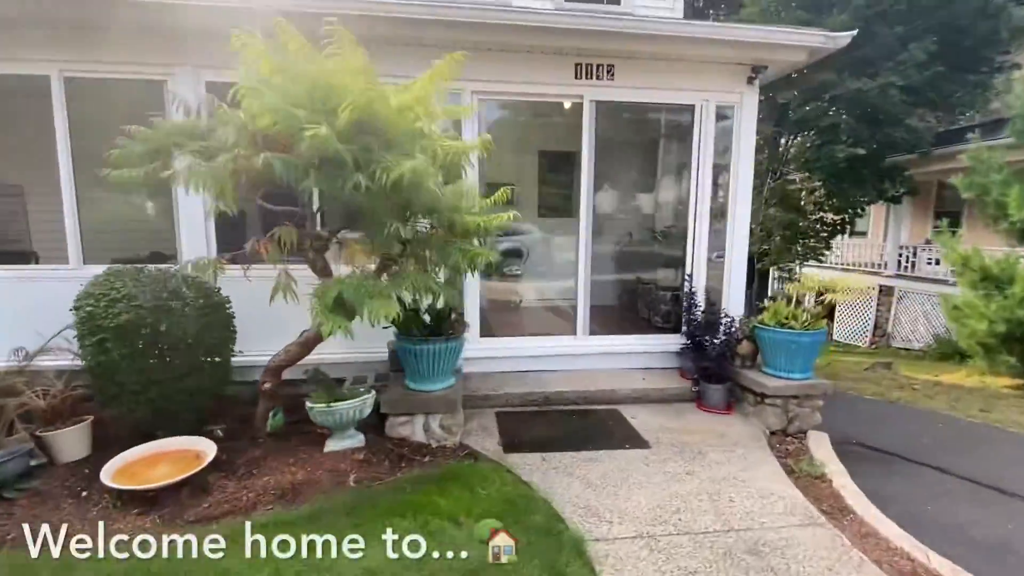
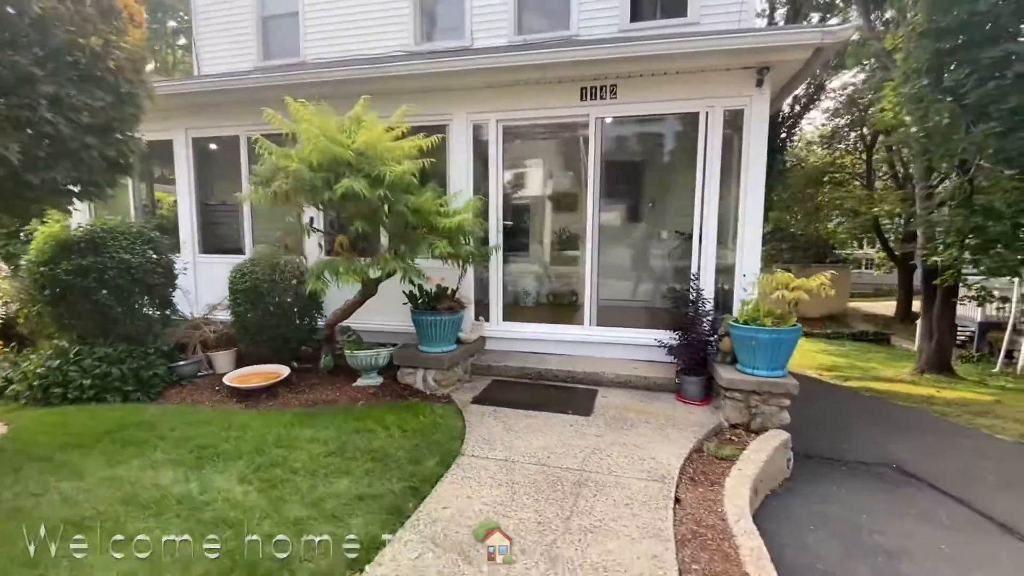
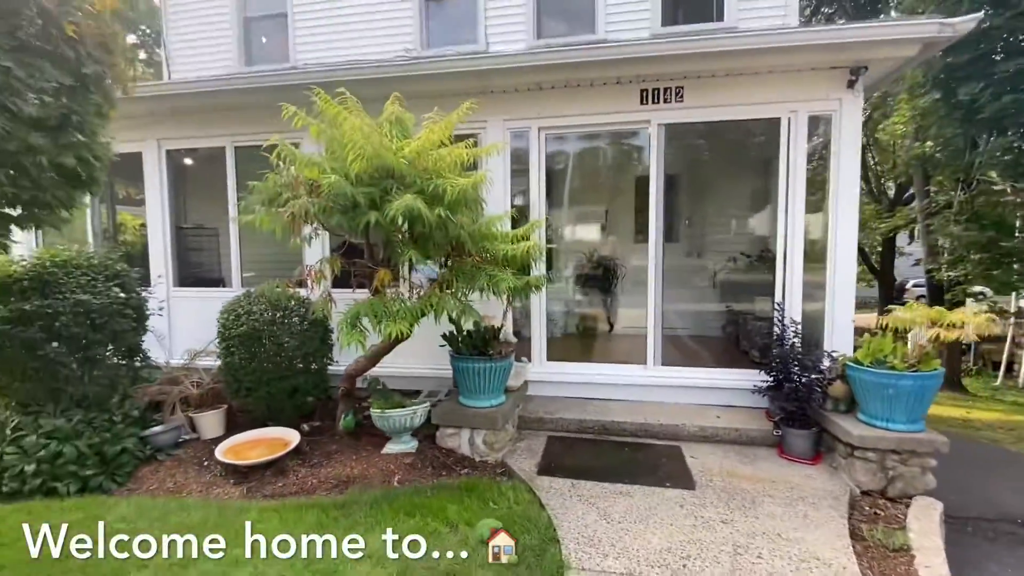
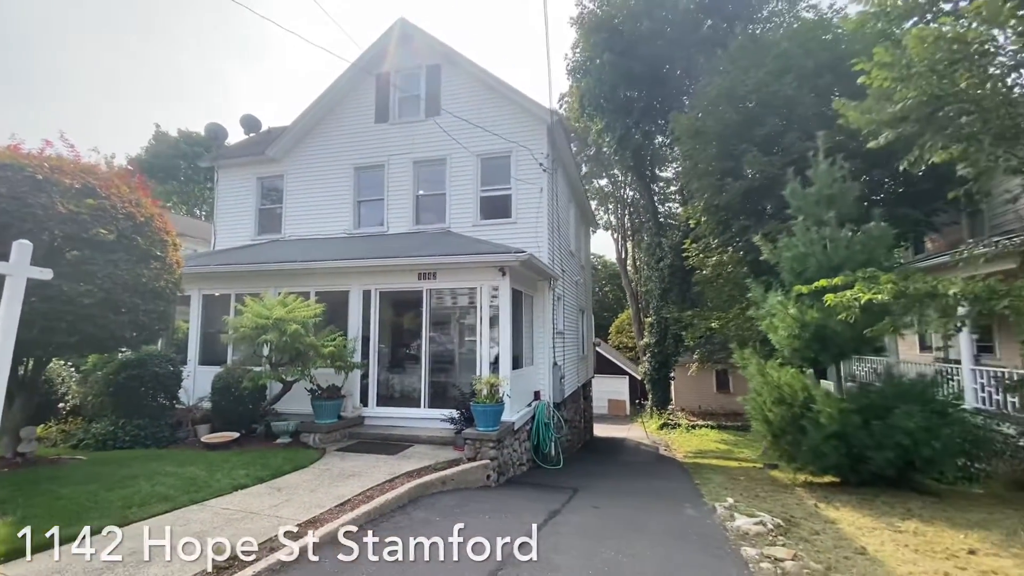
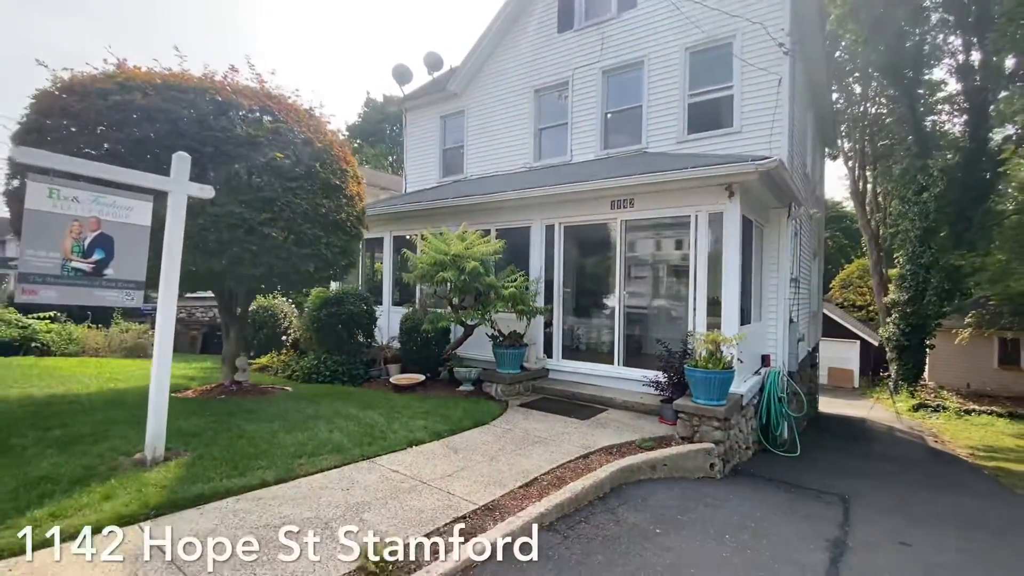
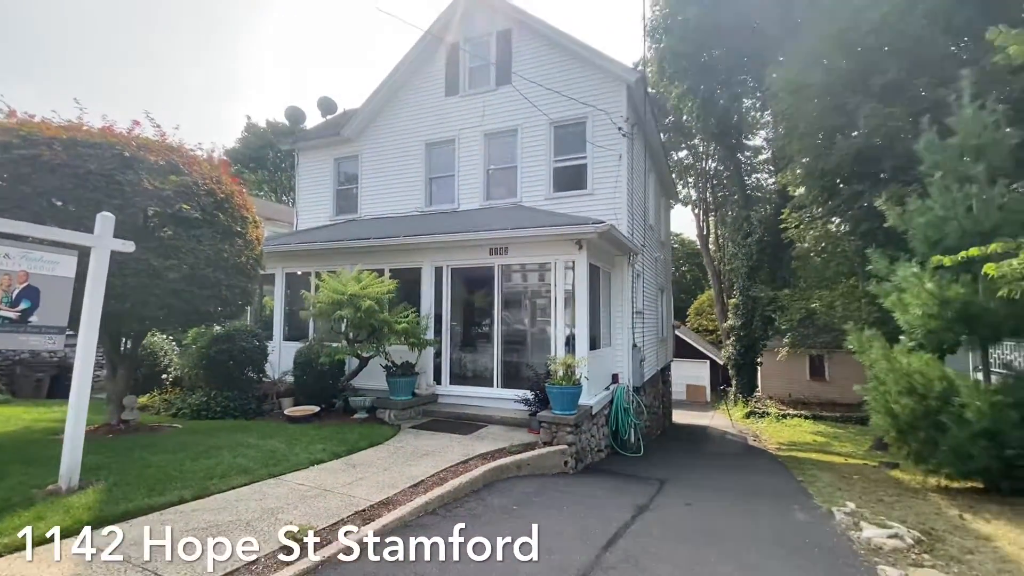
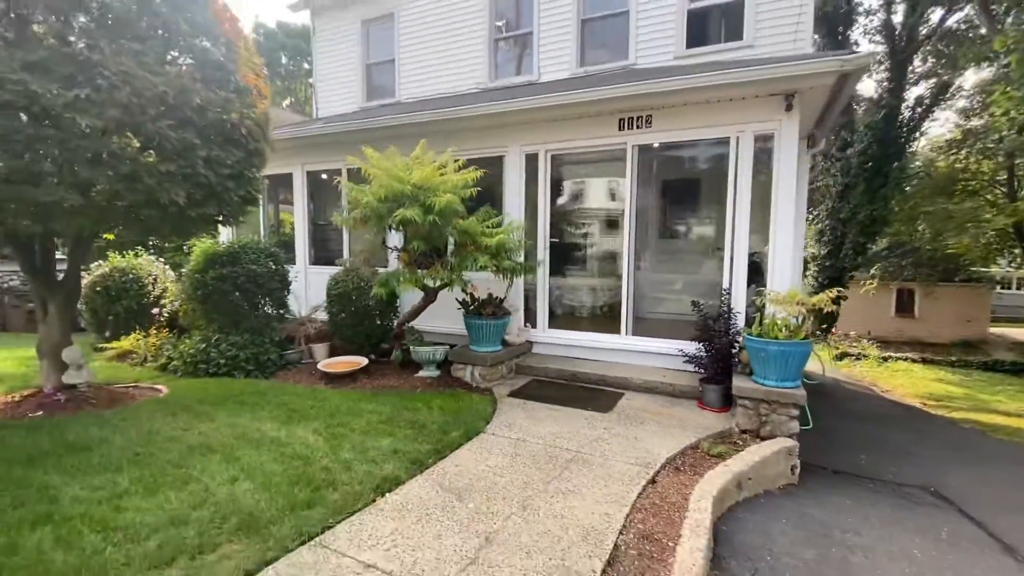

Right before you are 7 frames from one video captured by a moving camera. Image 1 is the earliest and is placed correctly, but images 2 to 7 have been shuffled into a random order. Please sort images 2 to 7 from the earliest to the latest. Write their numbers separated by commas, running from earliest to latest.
3, 2, 7, 5, 6, 4
